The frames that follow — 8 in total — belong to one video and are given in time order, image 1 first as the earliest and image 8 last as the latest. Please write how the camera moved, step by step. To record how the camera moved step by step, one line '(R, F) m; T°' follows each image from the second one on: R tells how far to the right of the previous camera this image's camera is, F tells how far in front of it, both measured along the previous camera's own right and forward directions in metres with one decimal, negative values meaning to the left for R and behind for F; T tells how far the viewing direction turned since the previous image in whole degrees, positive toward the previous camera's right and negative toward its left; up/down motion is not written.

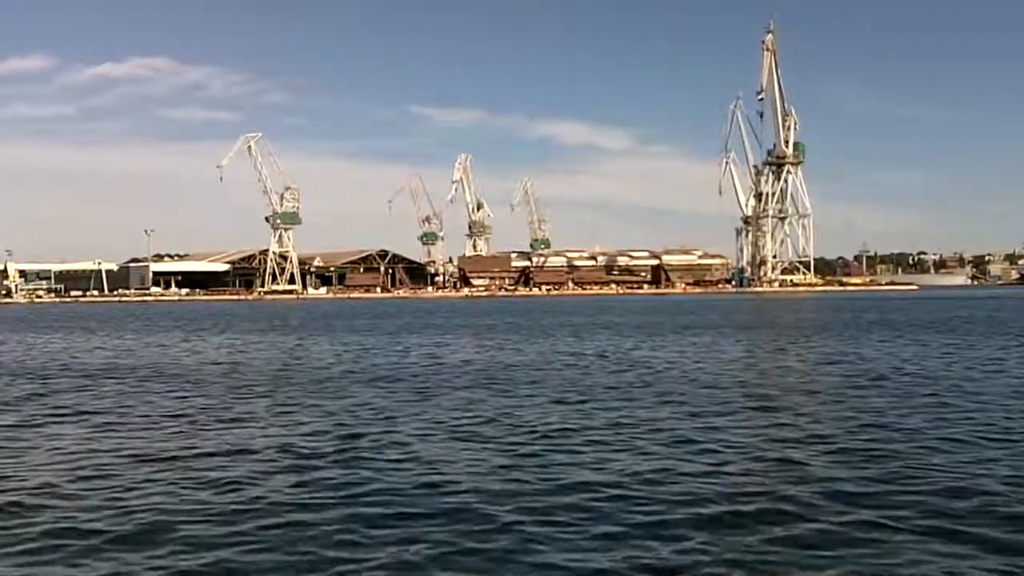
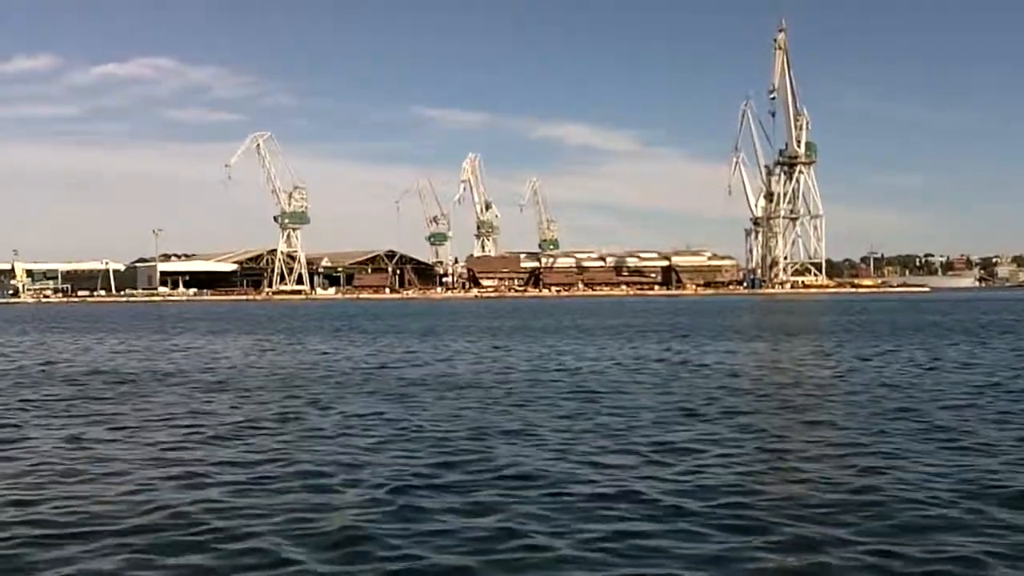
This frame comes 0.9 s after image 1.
(-0.3, +0.6) m; 0°
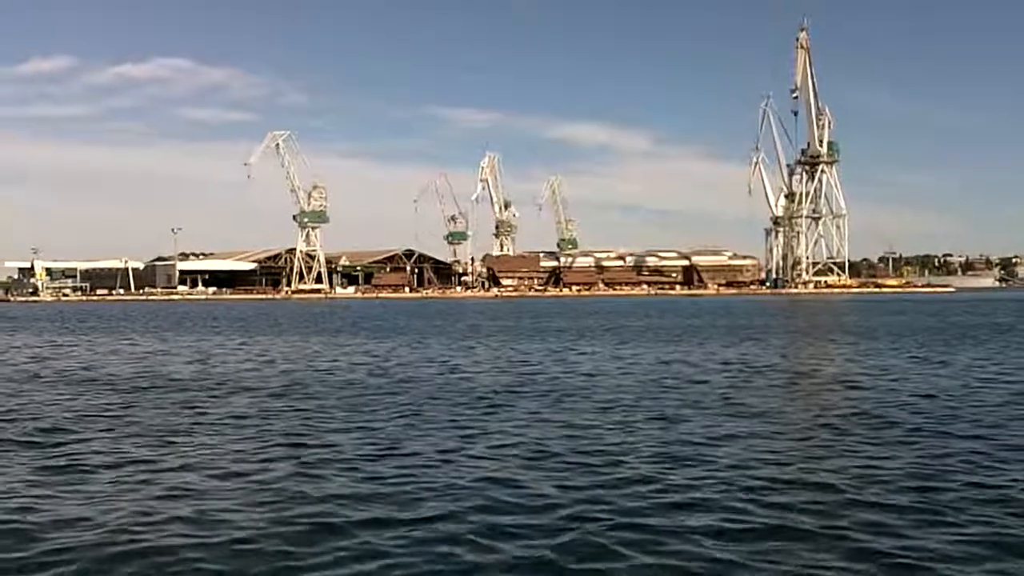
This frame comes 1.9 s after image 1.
(-0.4, +0.6) m; -1°
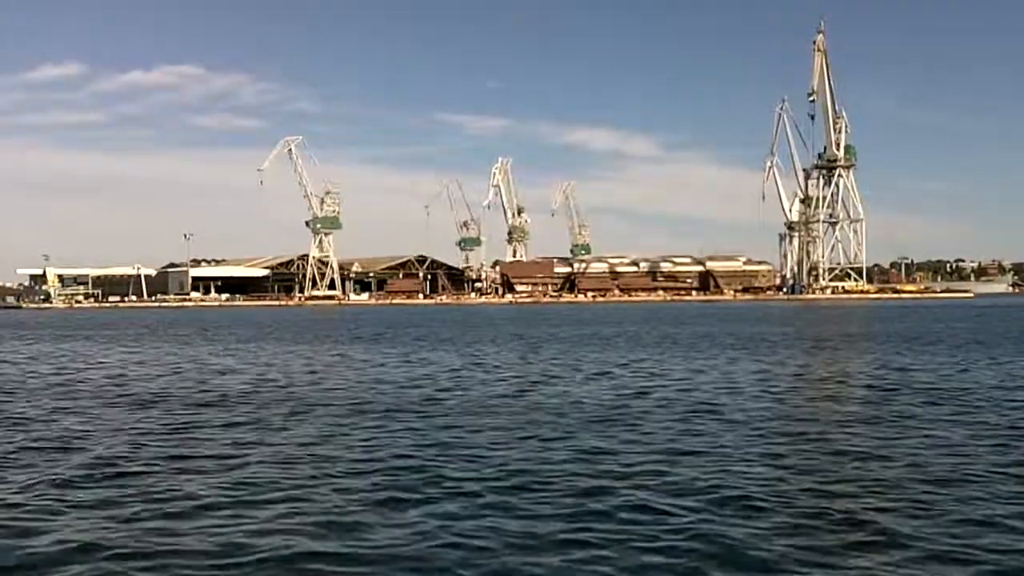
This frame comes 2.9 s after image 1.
(-0.3, +0.7) m; -1°
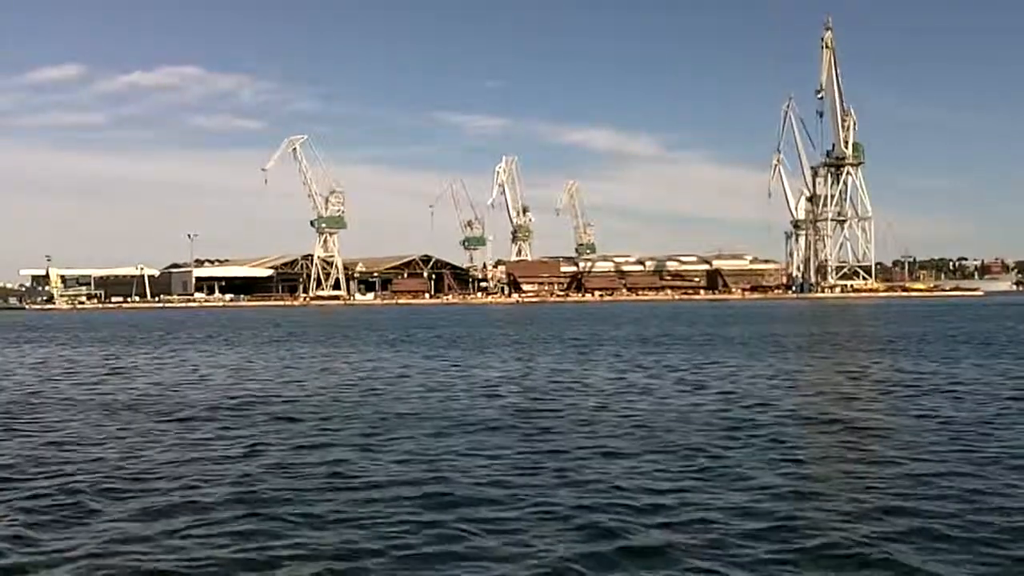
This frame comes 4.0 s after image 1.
(-0.3, +0.7) m; 0°
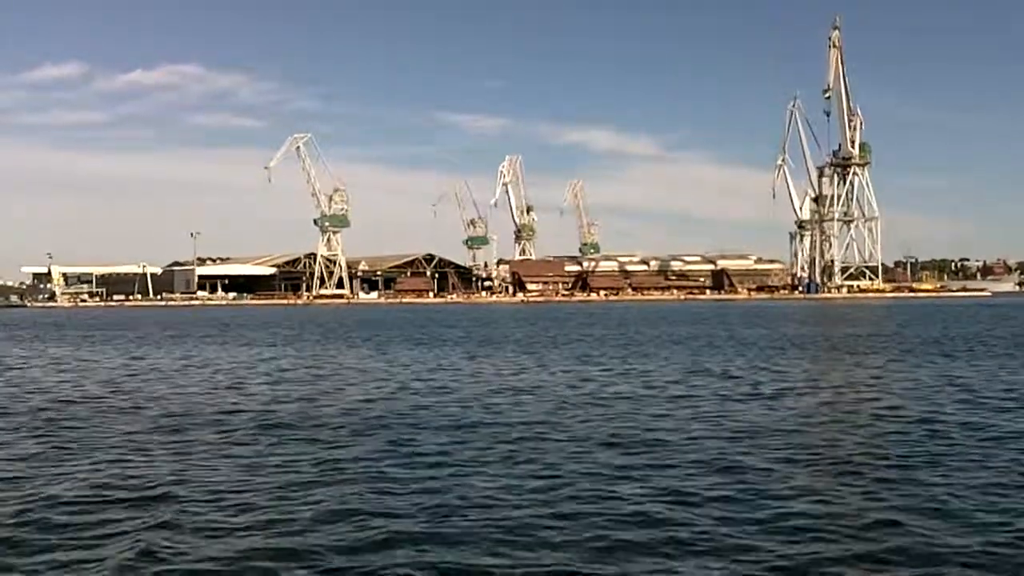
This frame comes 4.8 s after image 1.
(-0.3, +0.5) m; 0°
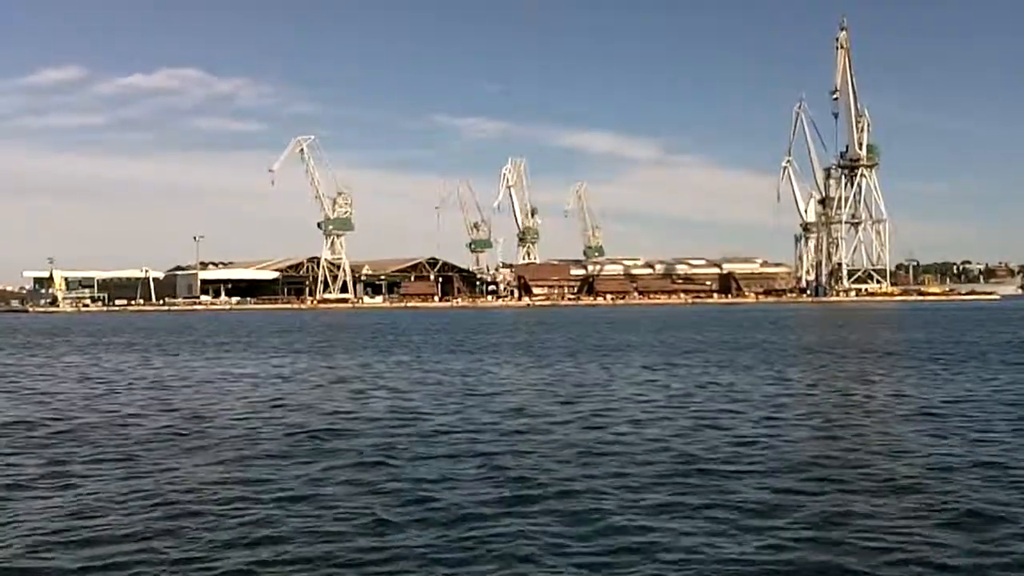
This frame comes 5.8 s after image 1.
(-0.3, +0.7) m; 0°
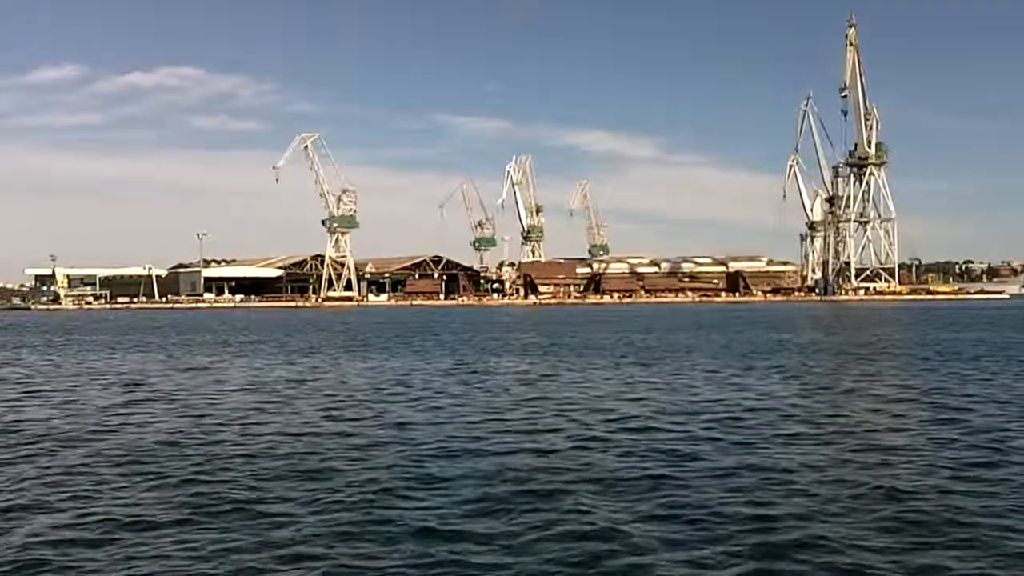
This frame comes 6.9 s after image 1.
(-0.3, +0.7) m; 0°
